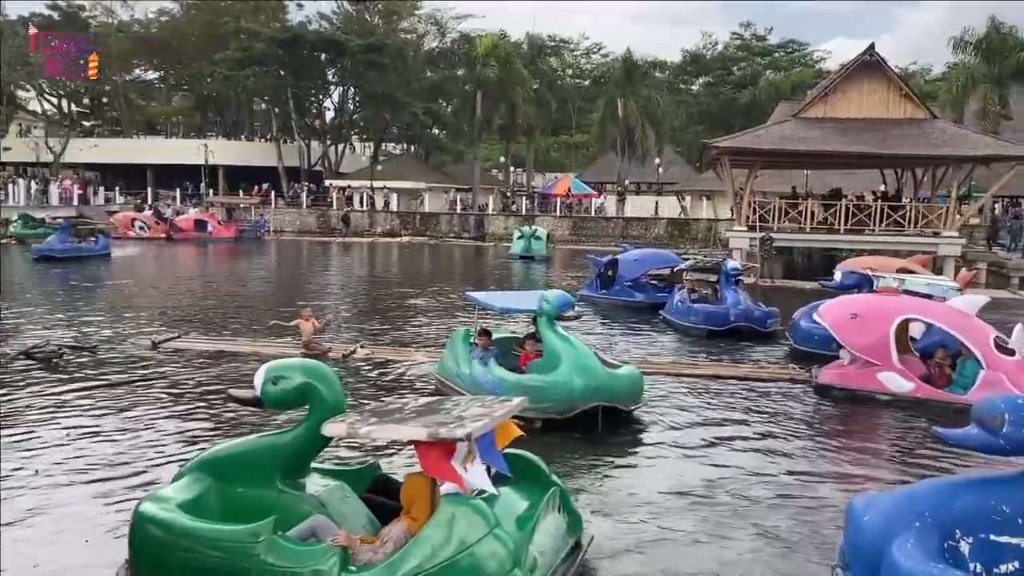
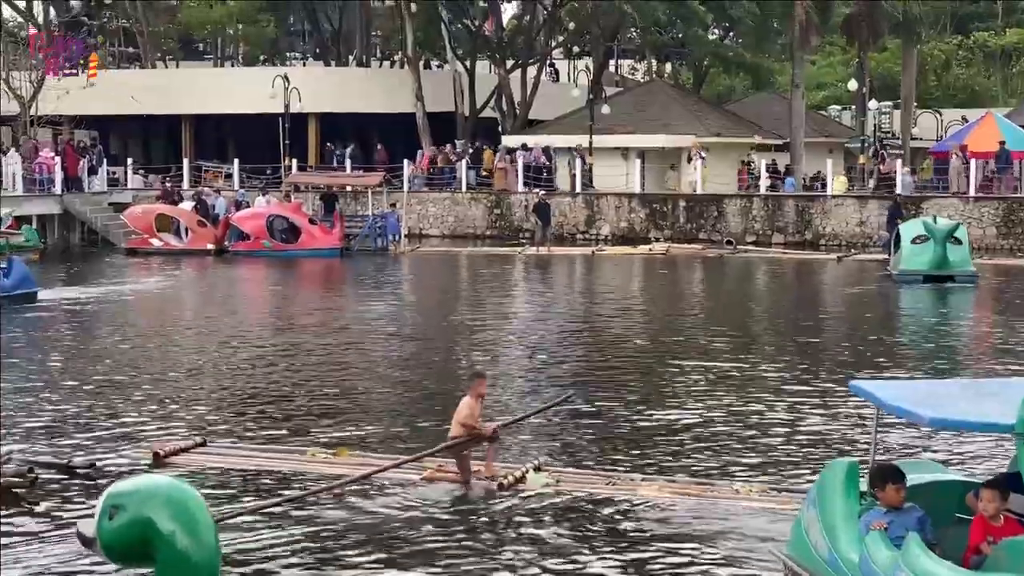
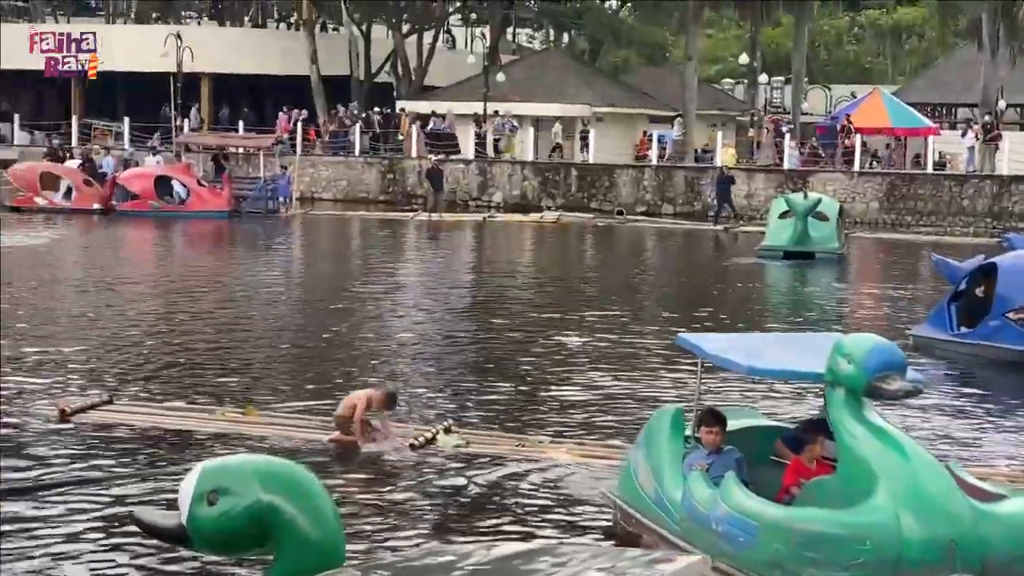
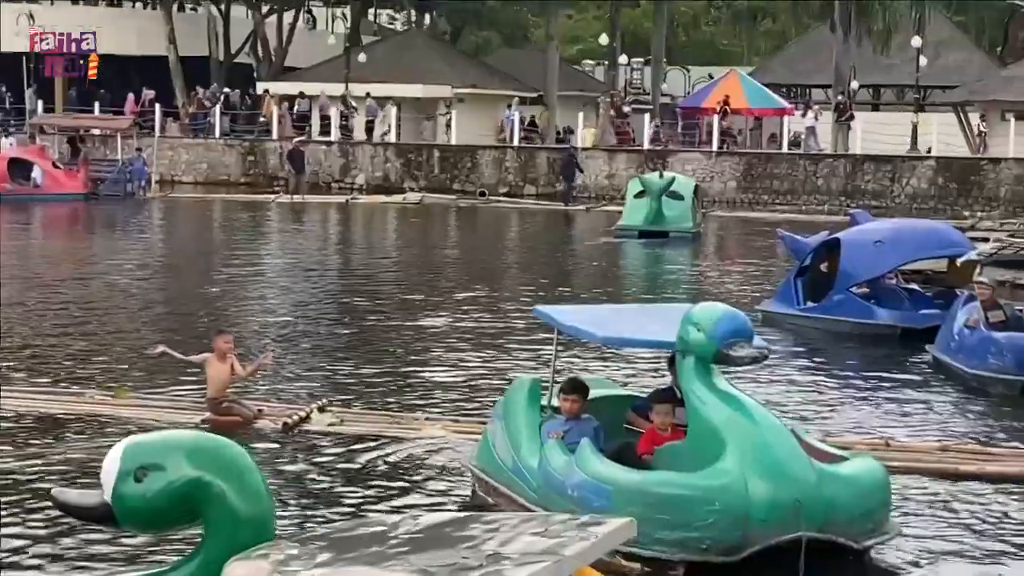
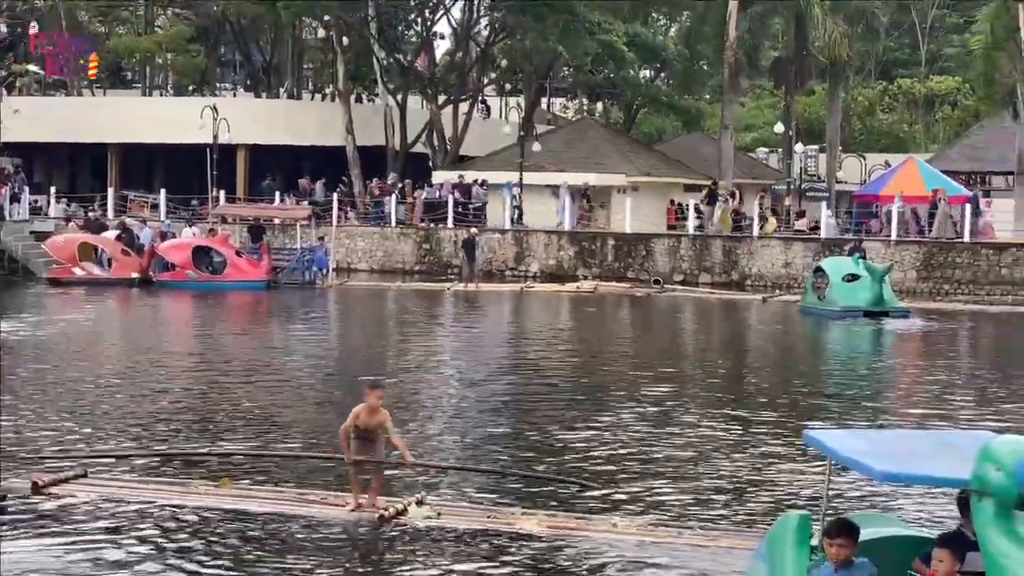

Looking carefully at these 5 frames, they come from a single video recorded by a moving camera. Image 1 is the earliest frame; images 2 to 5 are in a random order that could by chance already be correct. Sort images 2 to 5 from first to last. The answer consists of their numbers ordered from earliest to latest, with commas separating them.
4, 3, 2, 5
